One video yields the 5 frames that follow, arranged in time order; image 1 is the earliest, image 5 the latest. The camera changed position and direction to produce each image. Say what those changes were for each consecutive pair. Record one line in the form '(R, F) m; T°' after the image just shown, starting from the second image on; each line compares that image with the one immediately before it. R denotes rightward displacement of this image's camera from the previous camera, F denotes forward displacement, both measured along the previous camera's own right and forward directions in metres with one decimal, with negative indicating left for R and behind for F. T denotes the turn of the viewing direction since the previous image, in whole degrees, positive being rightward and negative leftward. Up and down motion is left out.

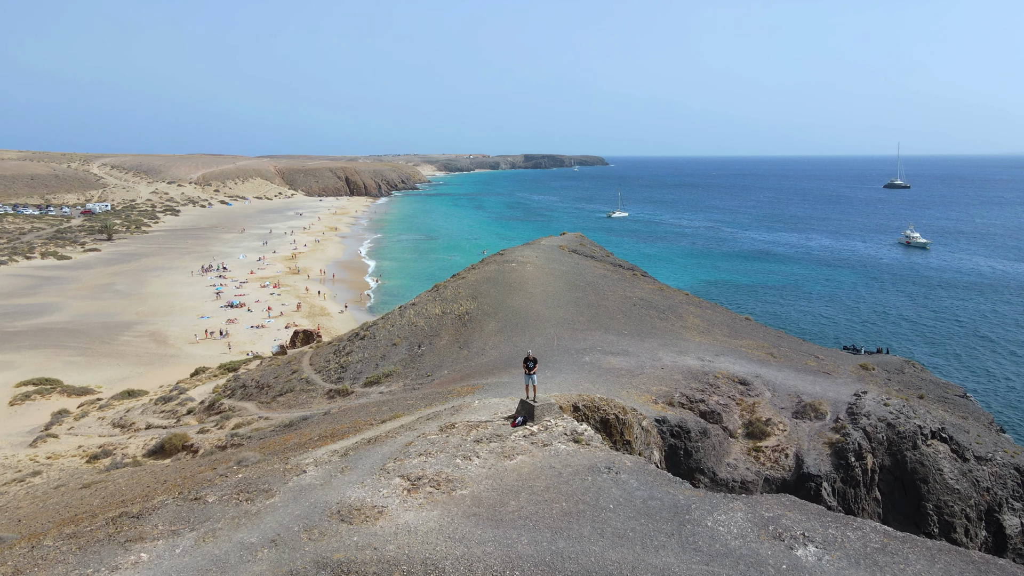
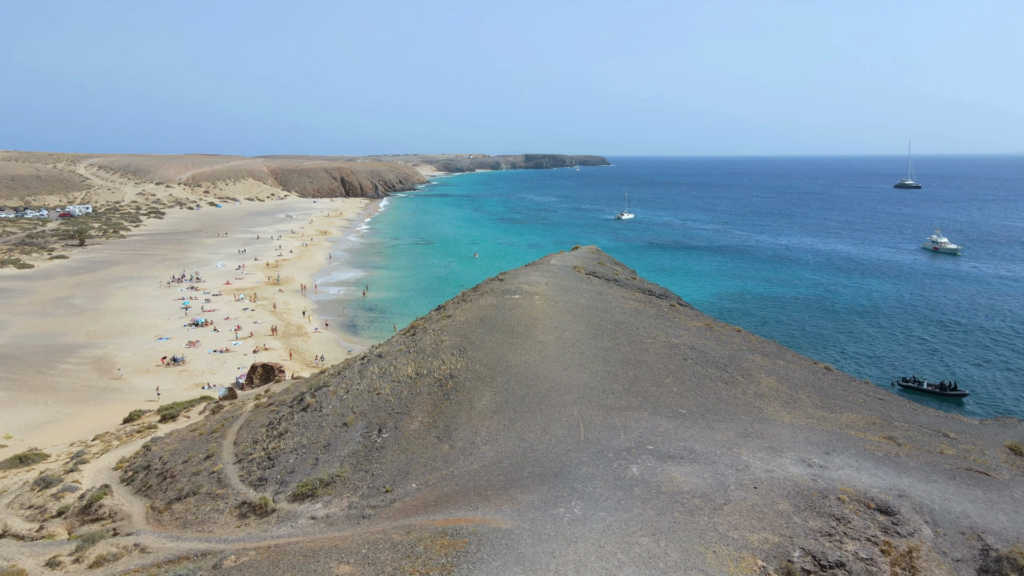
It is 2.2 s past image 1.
(-0.1, +5.2) m; 0°
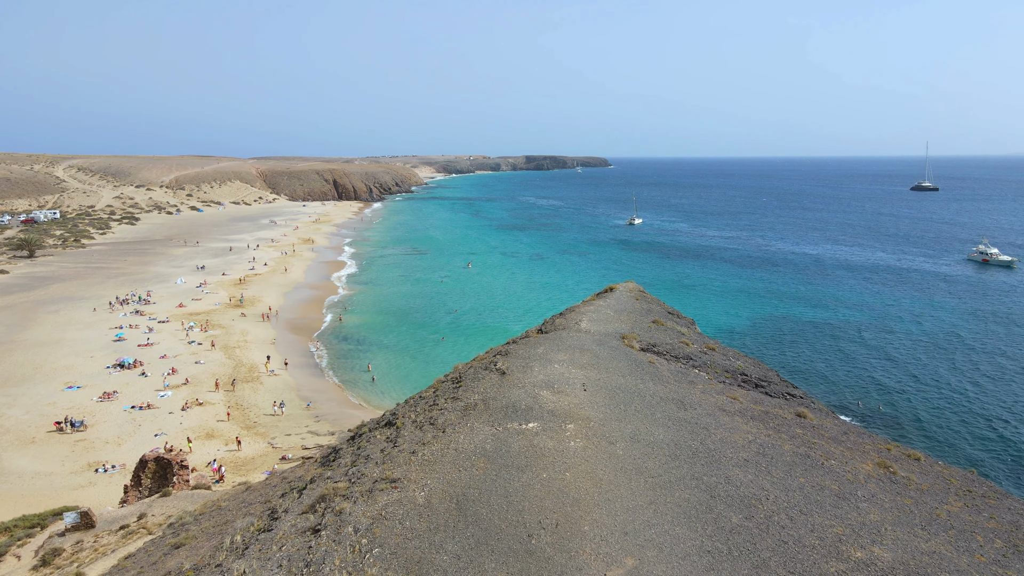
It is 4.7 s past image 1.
(-0.2, +7.8) m; 0°
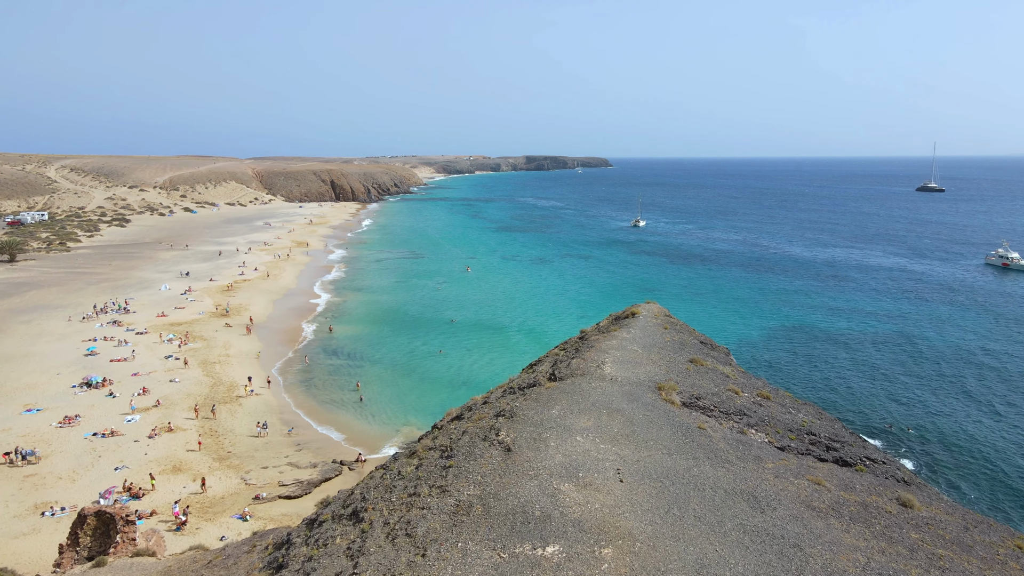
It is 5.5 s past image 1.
(-0.1, +2.6) m; 0°
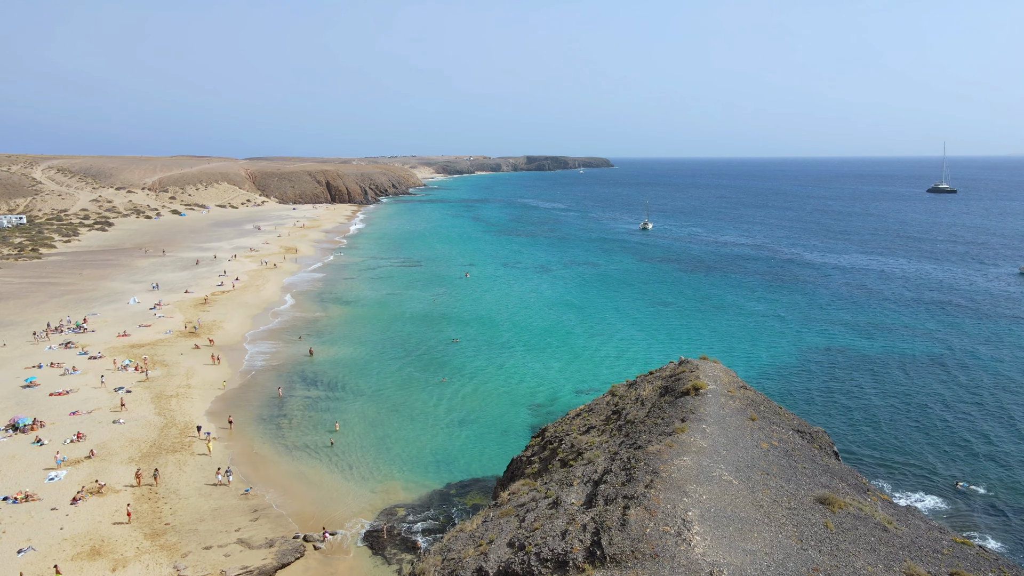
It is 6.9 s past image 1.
(-0.2, +4.6) m; 0°
